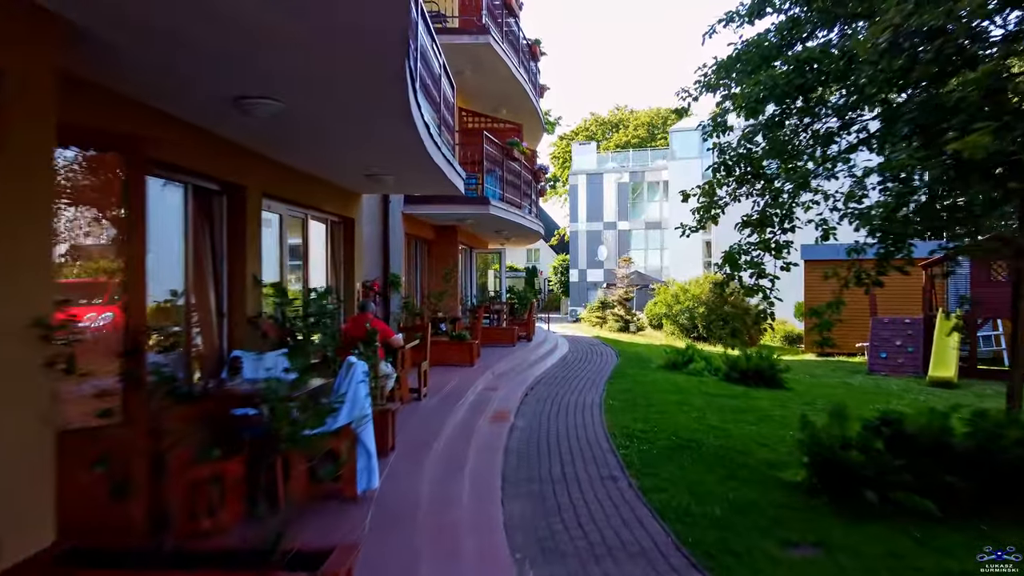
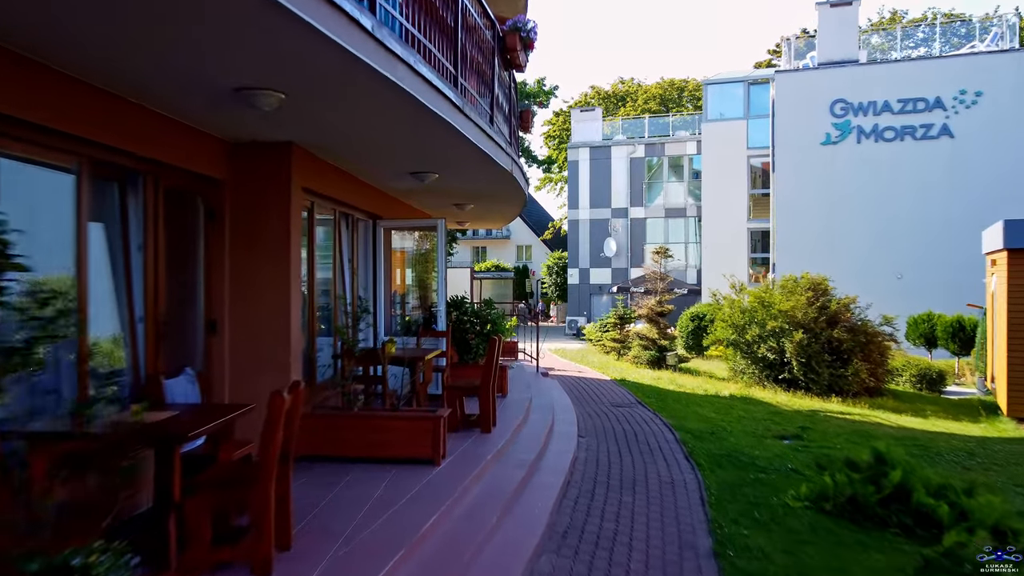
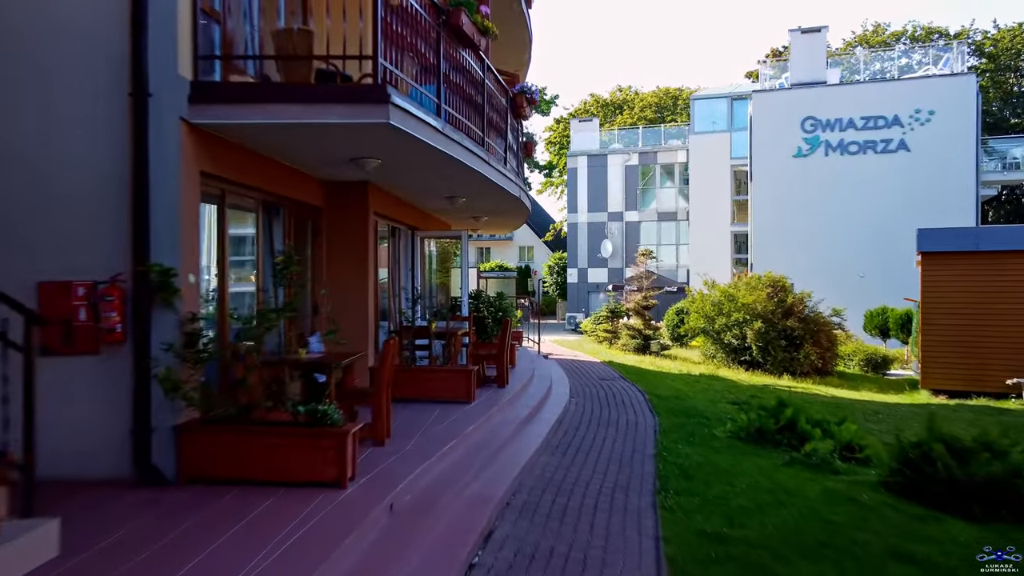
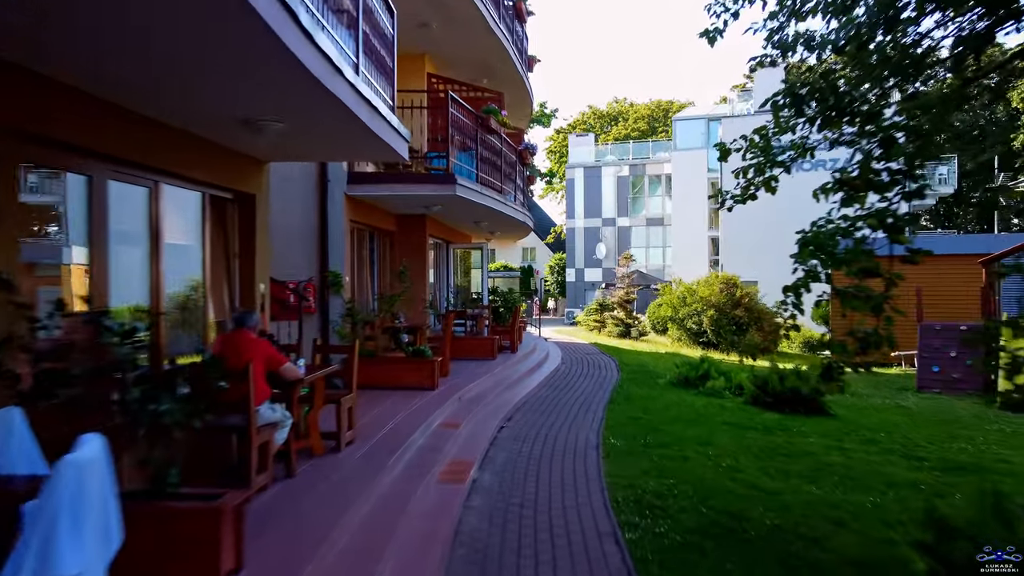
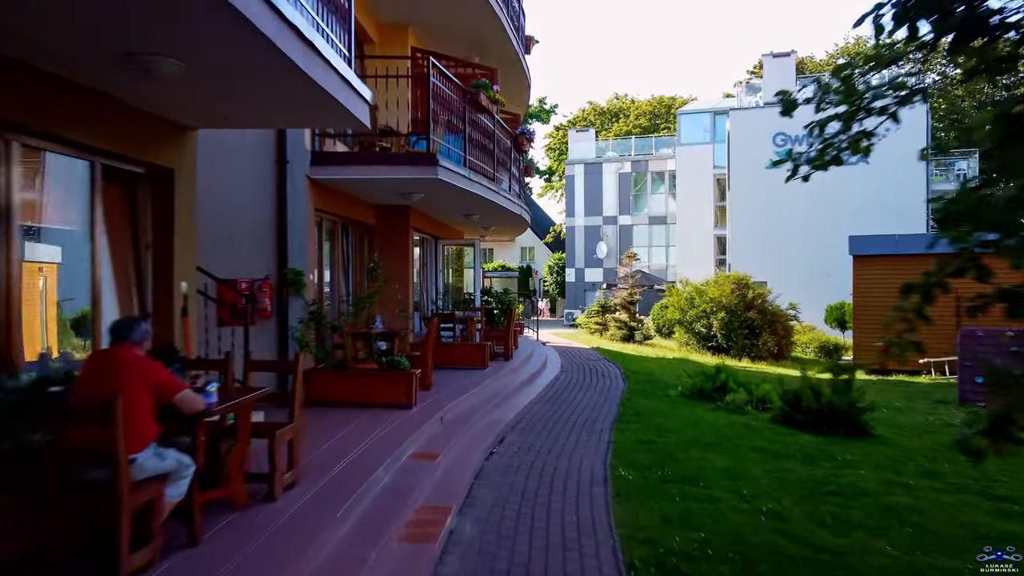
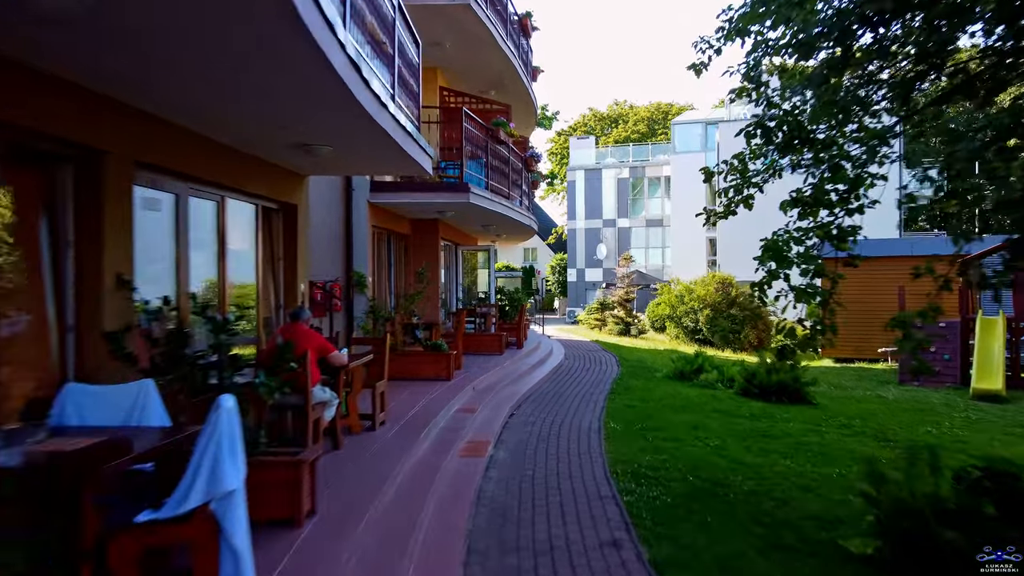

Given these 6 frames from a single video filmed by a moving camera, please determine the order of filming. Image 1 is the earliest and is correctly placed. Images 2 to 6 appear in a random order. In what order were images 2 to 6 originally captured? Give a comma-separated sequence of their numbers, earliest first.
6, 4, 5, 3, 2
